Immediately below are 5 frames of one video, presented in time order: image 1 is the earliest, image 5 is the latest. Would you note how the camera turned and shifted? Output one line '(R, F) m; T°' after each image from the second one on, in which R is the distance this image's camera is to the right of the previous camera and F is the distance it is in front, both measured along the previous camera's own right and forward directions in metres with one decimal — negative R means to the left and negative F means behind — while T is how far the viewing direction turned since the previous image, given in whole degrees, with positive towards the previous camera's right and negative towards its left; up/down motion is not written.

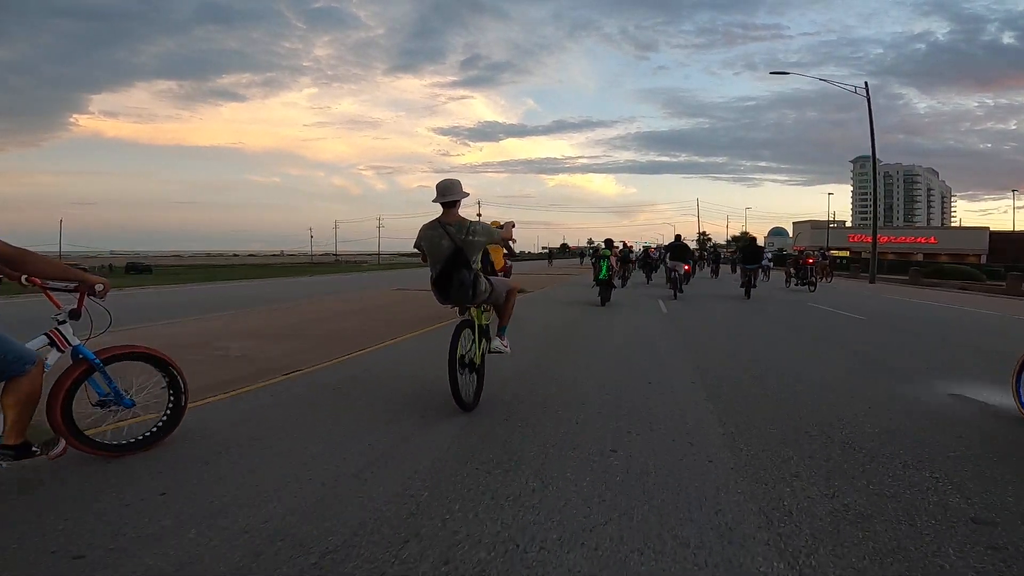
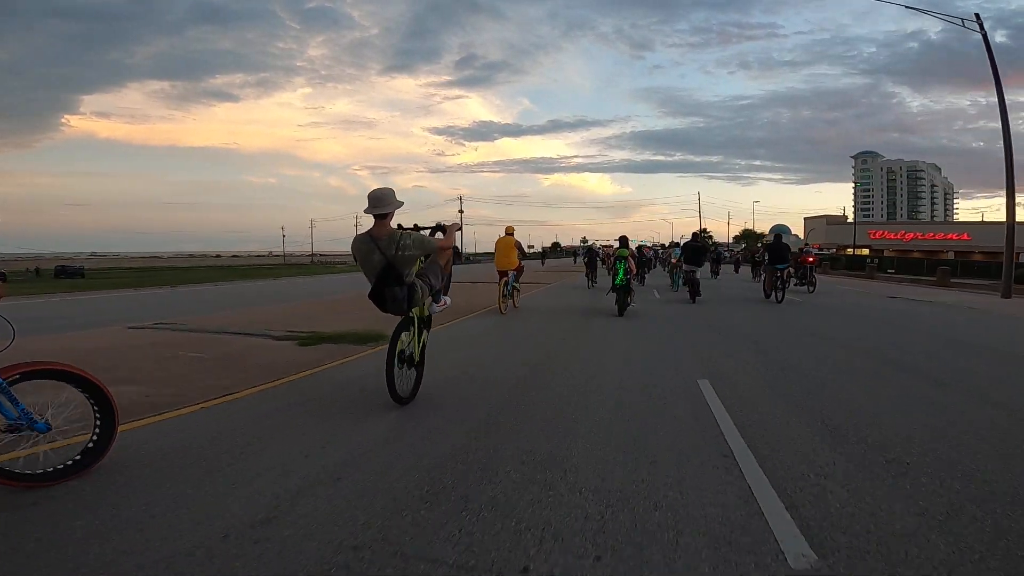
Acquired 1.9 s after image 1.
(+0.1, +0.8) m; 0°
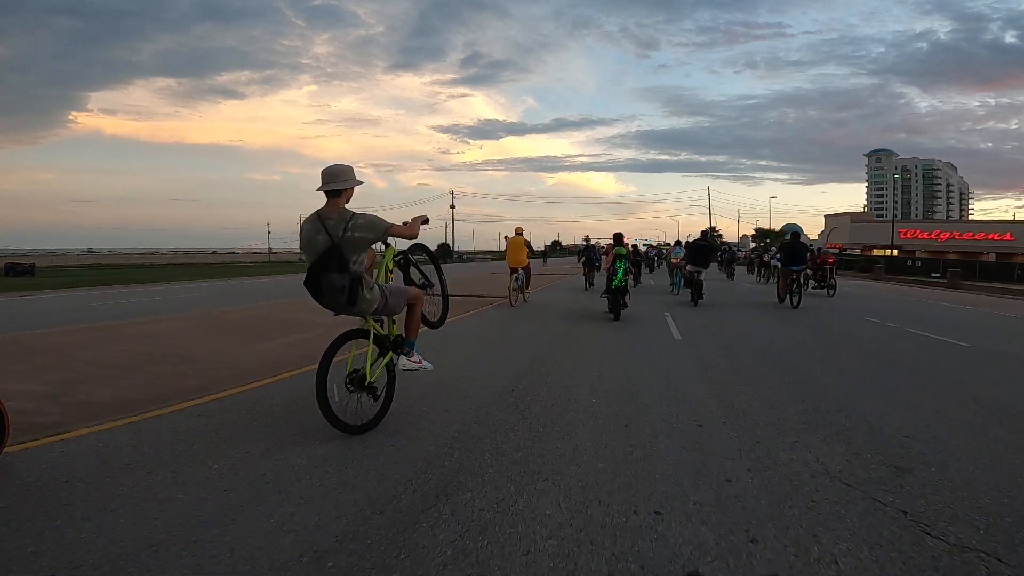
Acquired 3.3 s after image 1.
(+0.1, +0.8) m; 0°
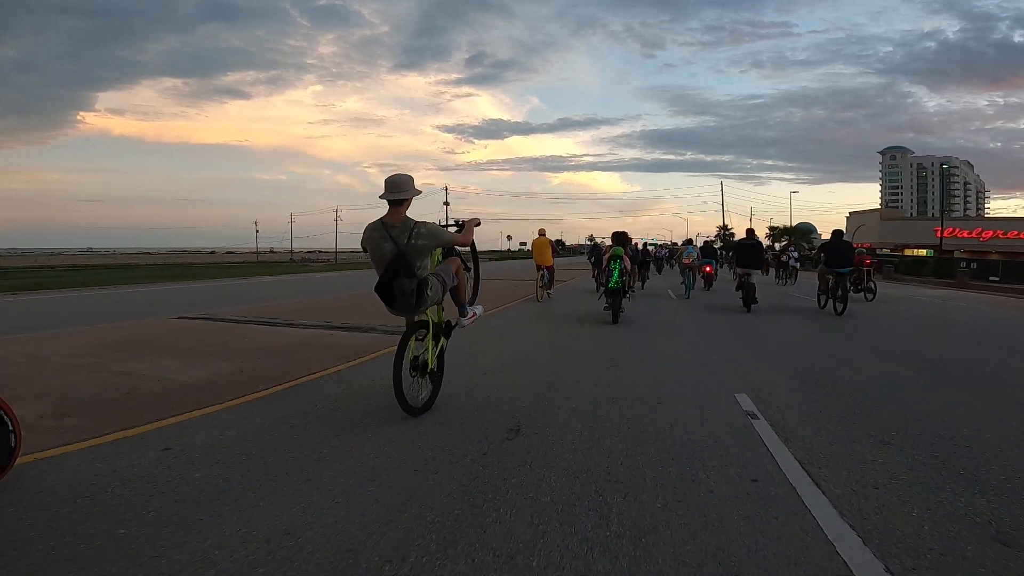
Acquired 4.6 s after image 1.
(0.0, +0.7) m; 0°
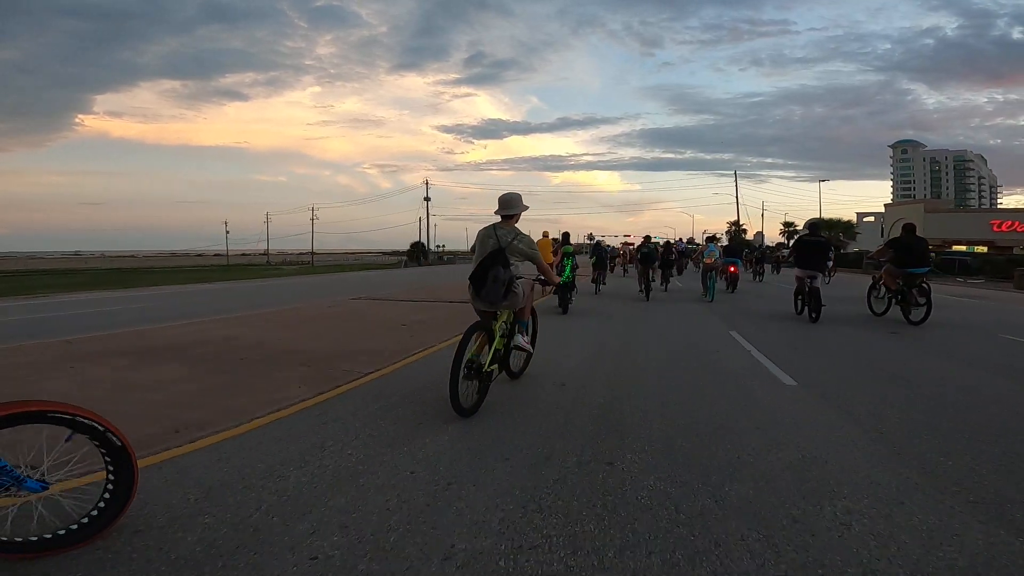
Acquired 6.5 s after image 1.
(0.0, +0.8) m; 0°
